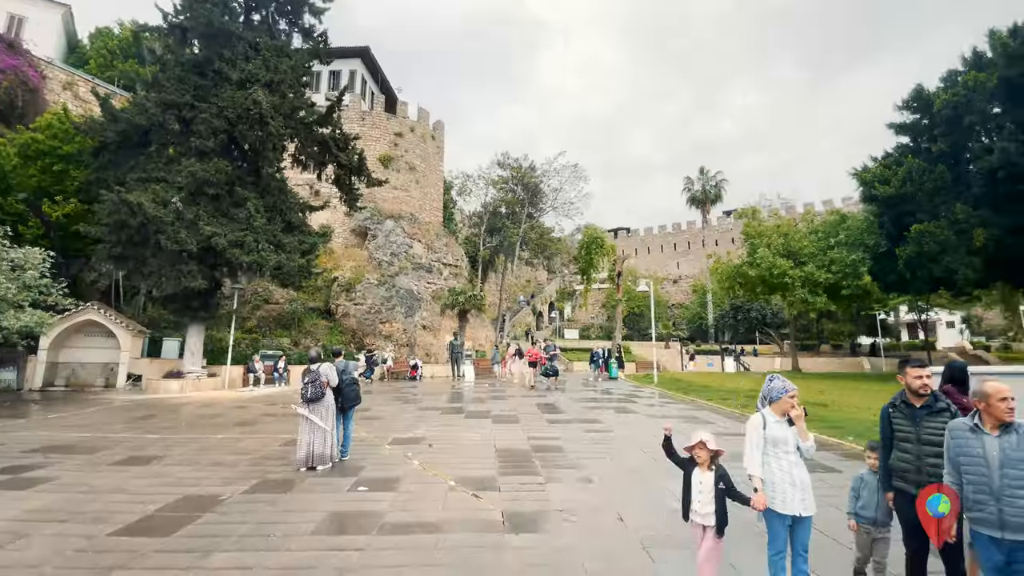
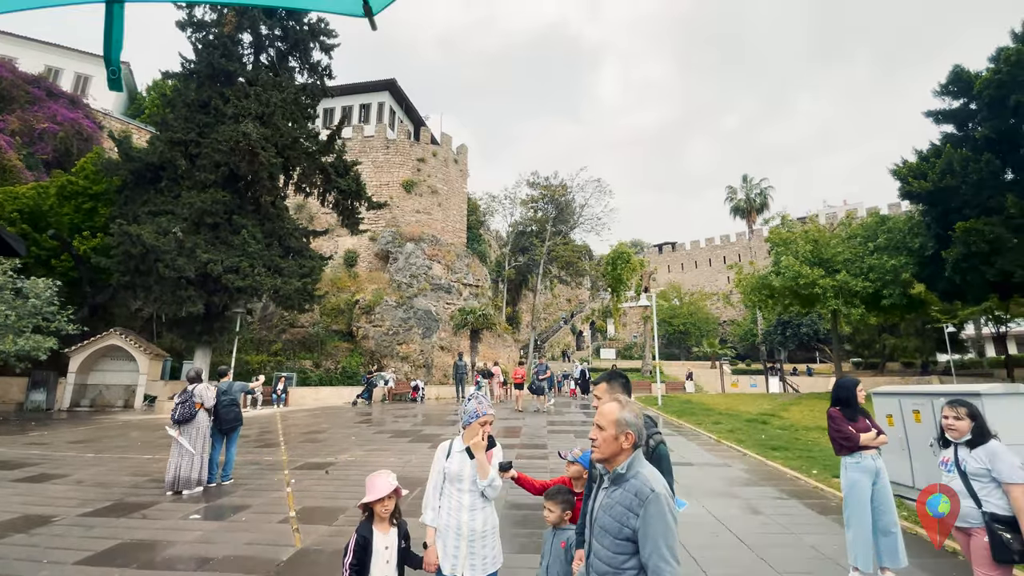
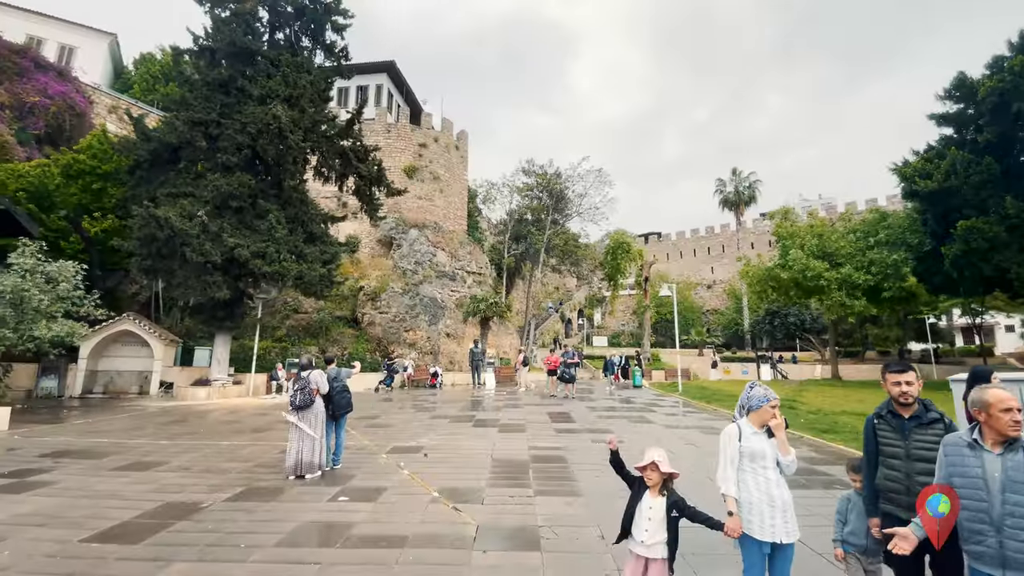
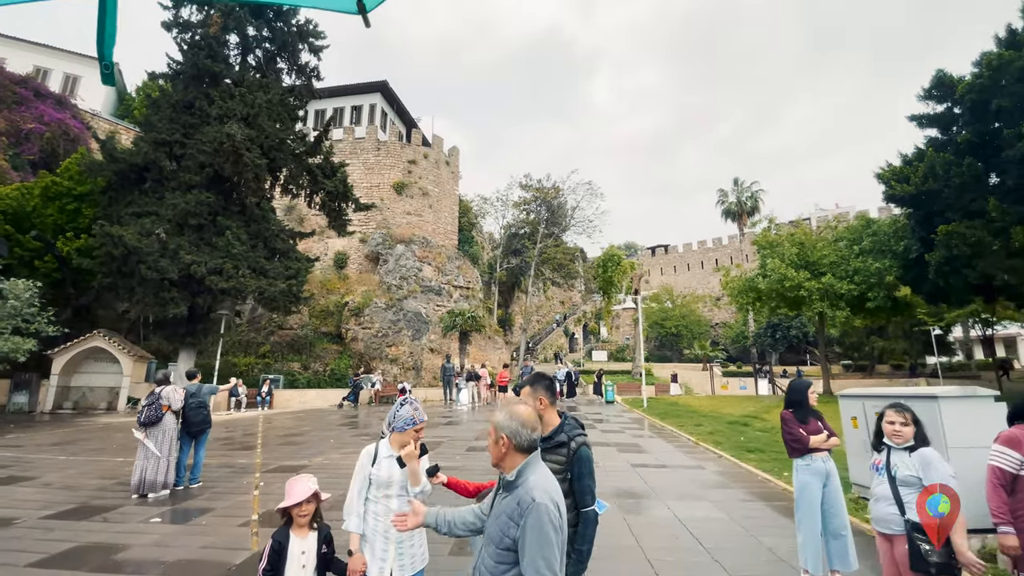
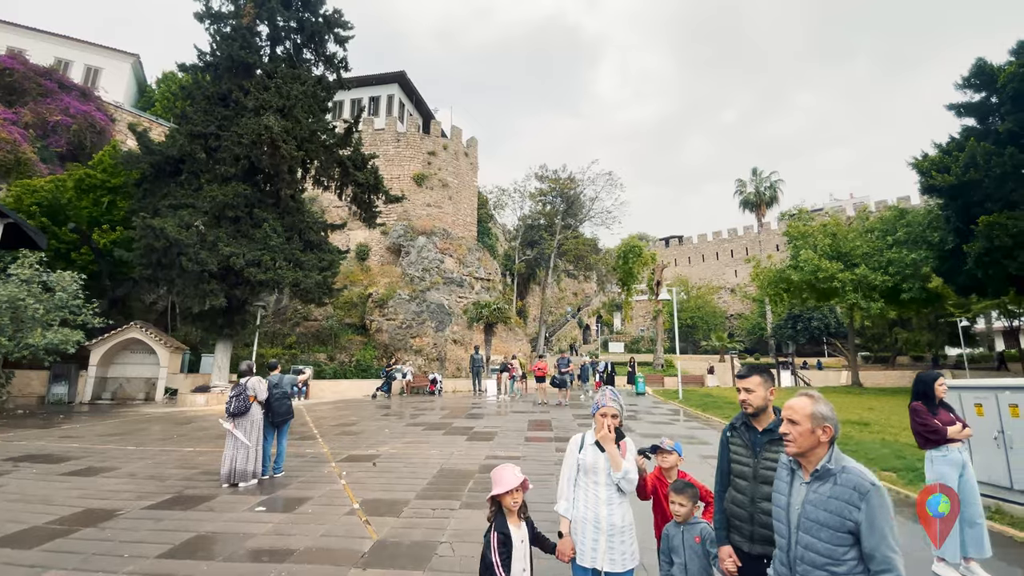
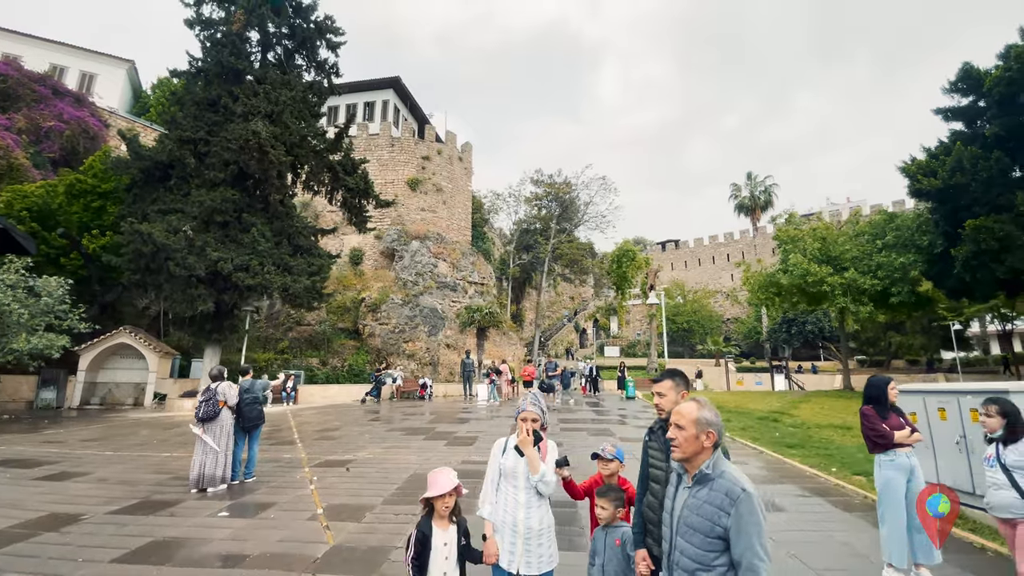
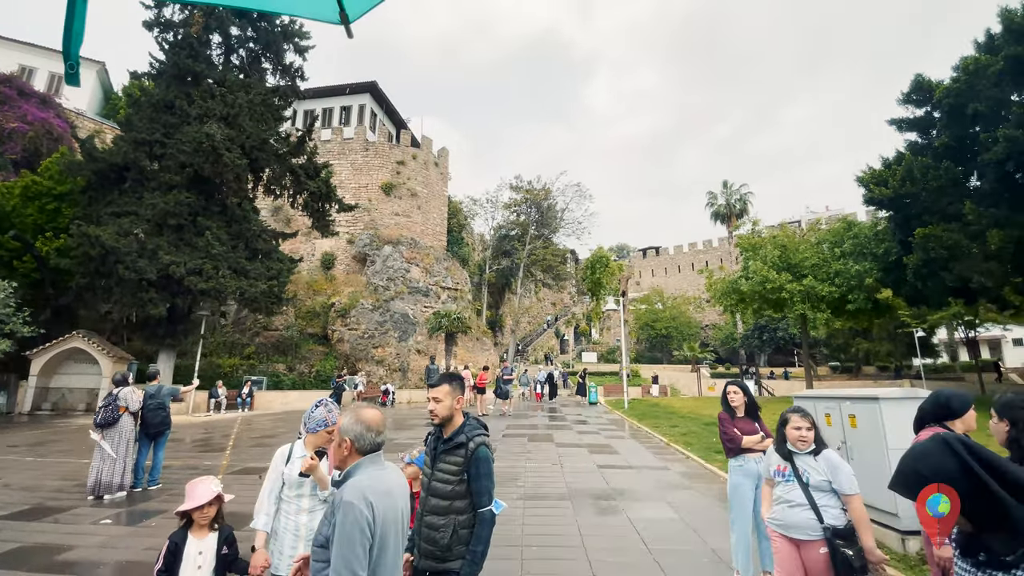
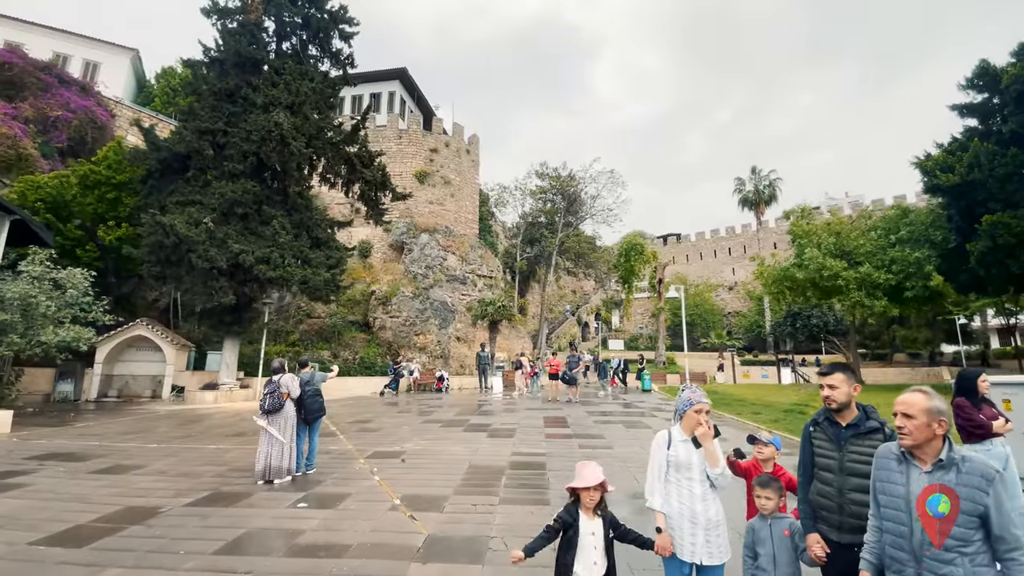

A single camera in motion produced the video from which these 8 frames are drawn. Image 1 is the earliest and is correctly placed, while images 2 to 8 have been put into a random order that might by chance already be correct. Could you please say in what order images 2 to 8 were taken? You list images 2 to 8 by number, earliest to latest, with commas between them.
3, 8, 5, 6, 2, 4, 7
